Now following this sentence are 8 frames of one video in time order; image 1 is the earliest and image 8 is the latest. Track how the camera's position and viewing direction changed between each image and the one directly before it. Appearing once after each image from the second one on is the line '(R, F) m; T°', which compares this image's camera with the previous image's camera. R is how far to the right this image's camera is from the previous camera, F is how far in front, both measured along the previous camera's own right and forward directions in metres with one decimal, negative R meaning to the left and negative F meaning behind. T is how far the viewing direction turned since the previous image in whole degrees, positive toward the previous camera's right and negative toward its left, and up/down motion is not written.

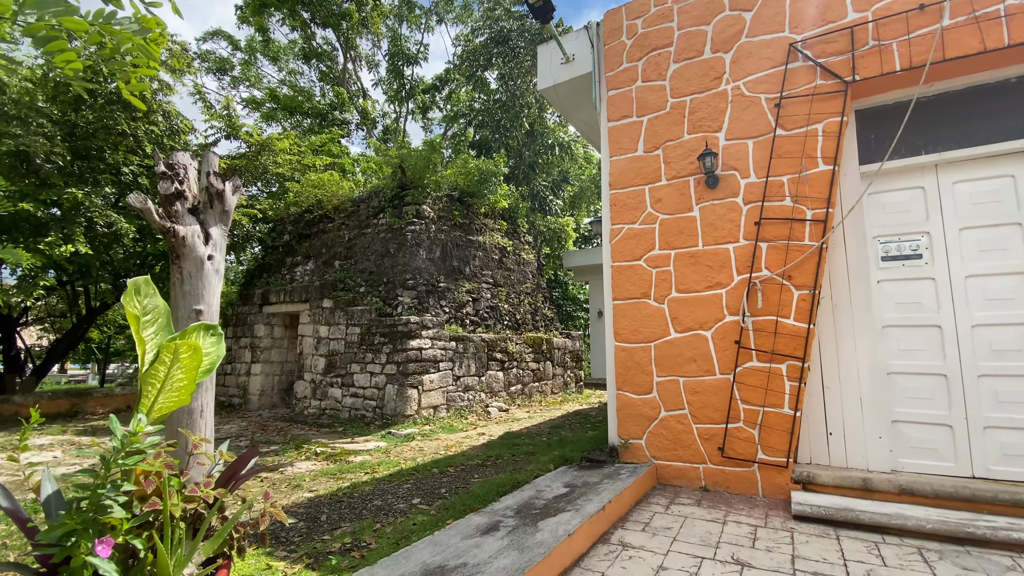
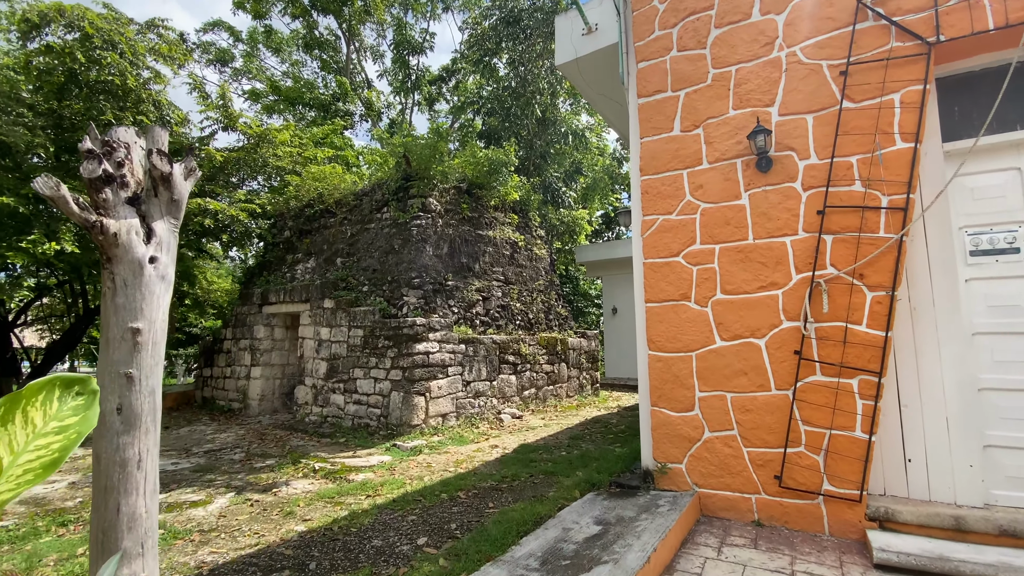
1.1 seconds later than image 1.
(-0.1, +0.4) m; -1°
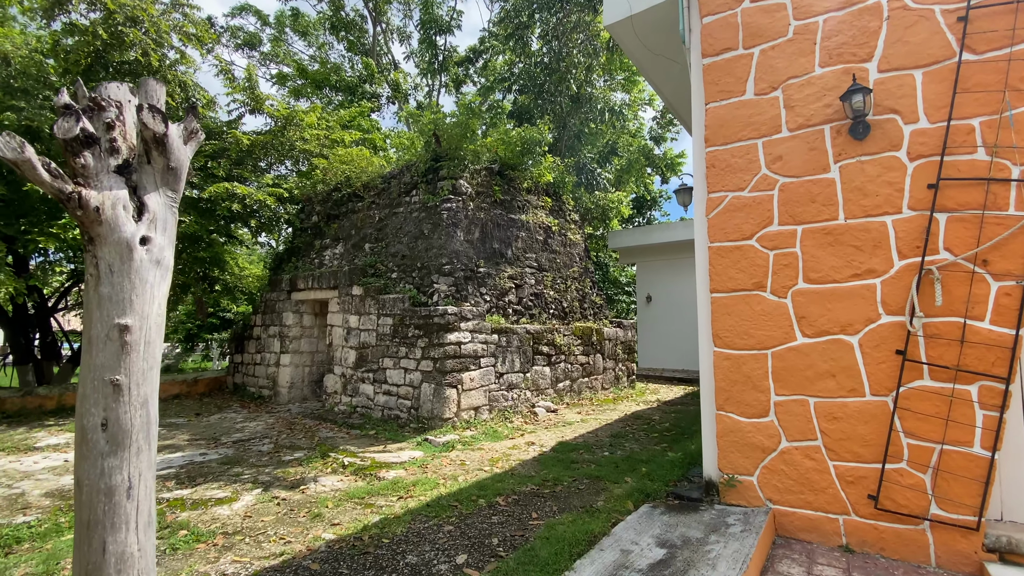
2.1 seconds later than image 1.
(-0.1, +0.3) m; -3°
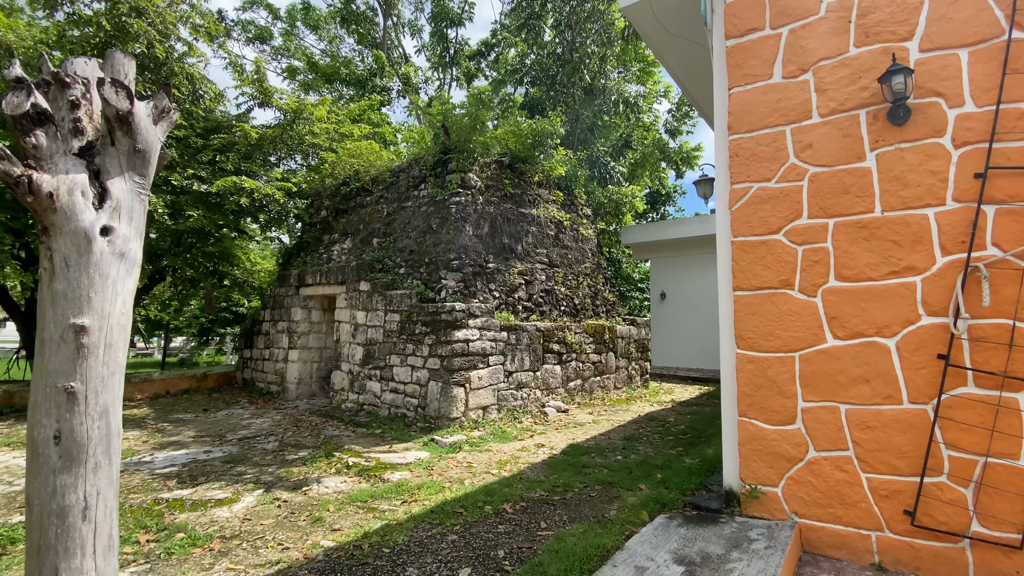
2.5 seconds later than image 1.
(0.0, +0.2) m; -1°
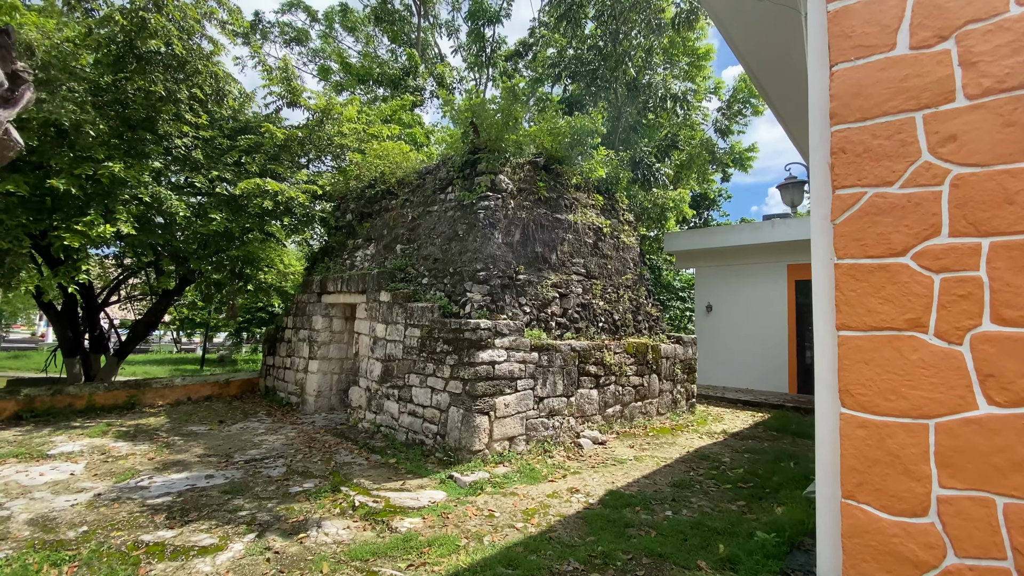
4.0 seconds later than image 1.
(0.0, +0.5) m; -4°
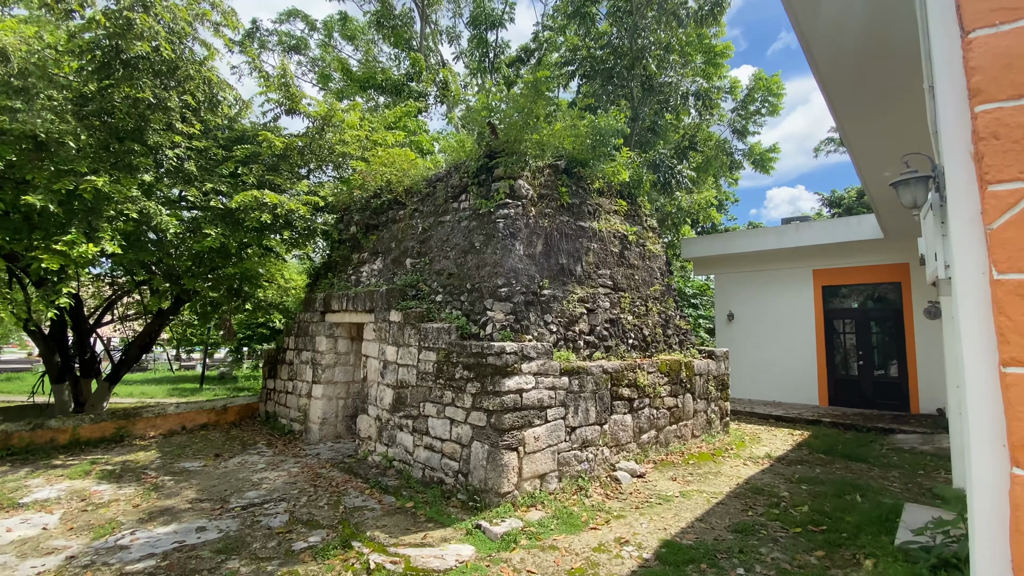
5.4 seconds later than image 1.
(-0.2, +0.5) m; 0°
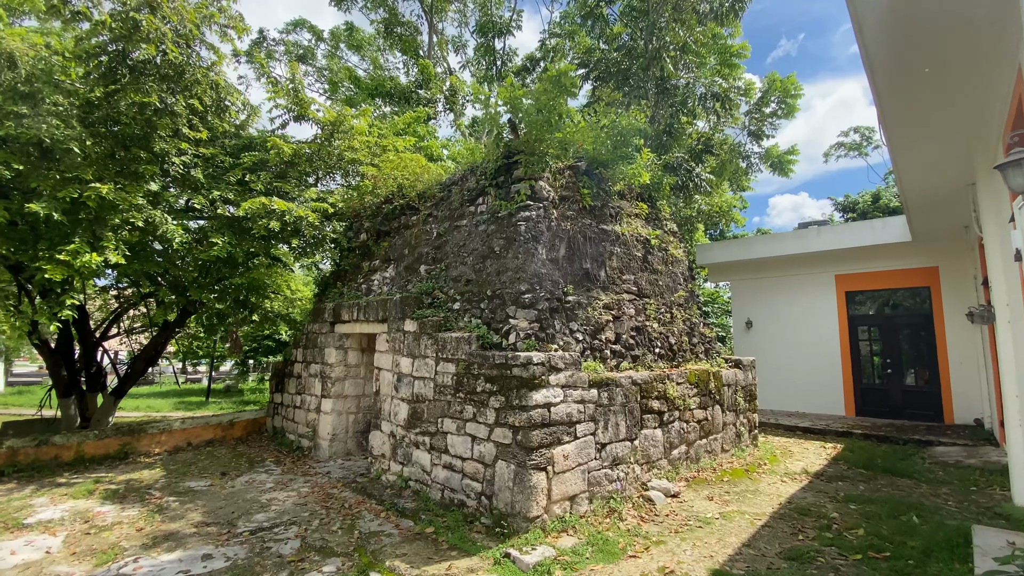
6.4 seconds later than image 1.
(-0.2, +0.2) m; -1°
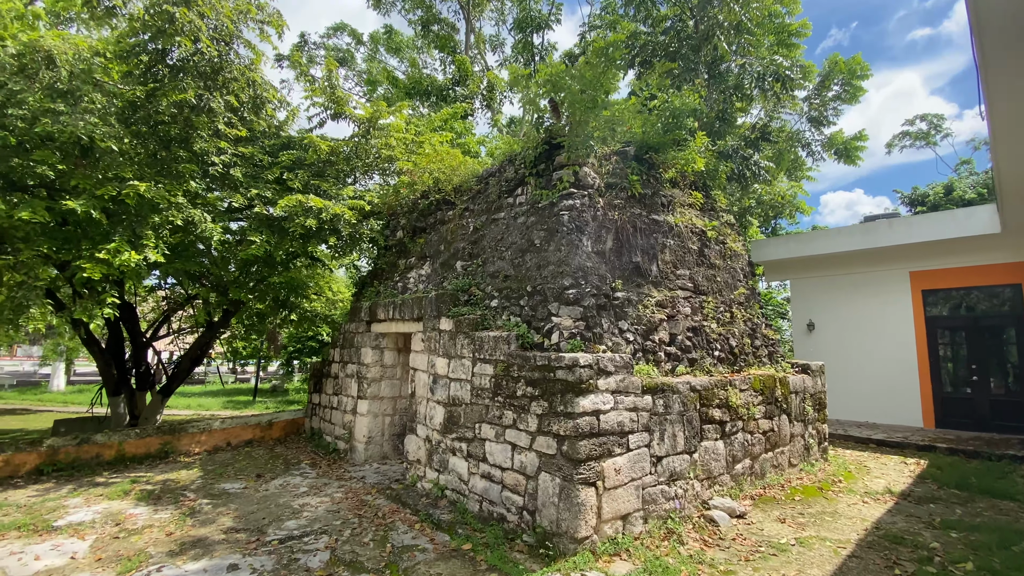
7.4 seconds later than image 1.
(0.0, +0.3) m; -5°
